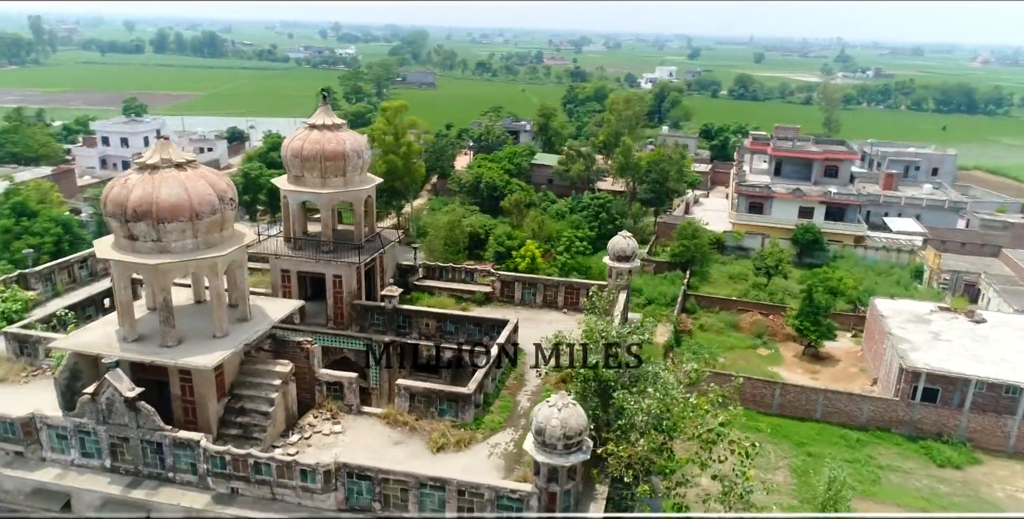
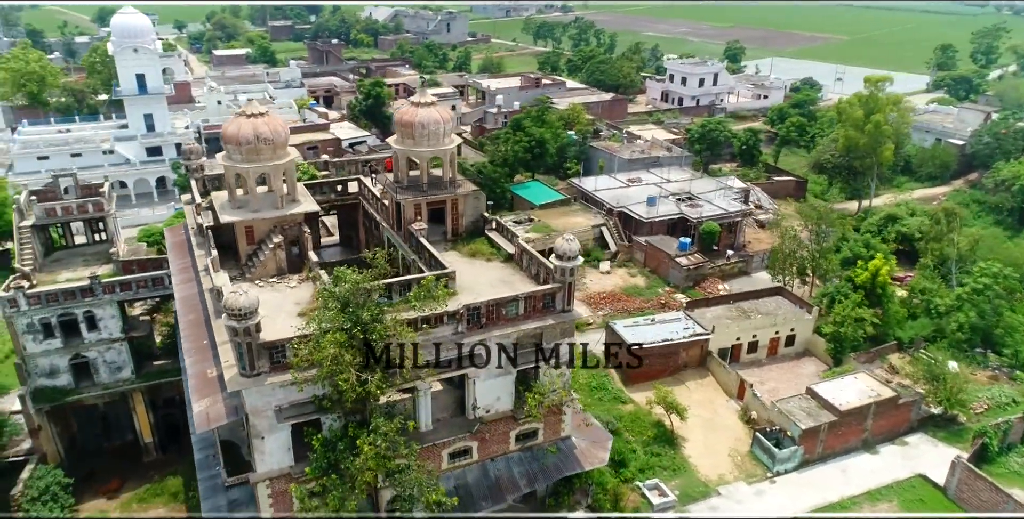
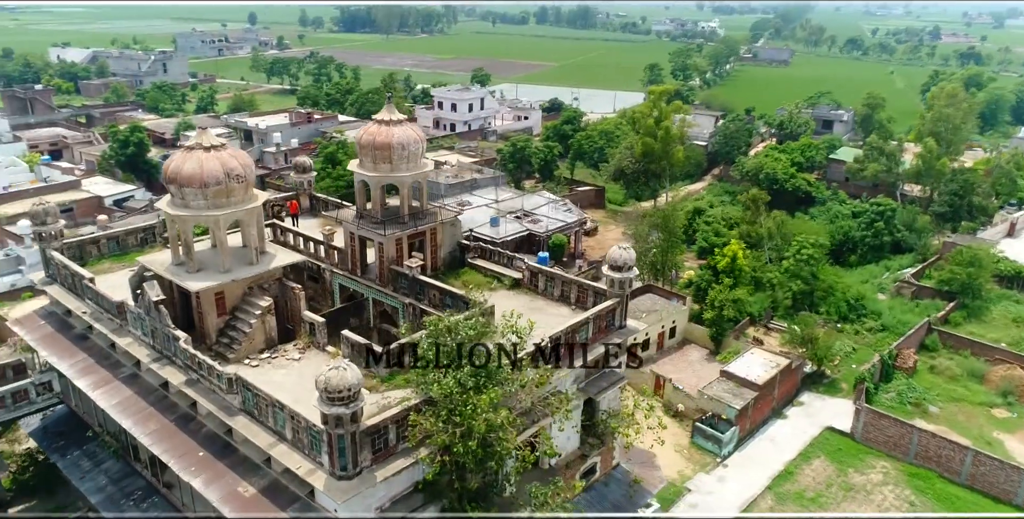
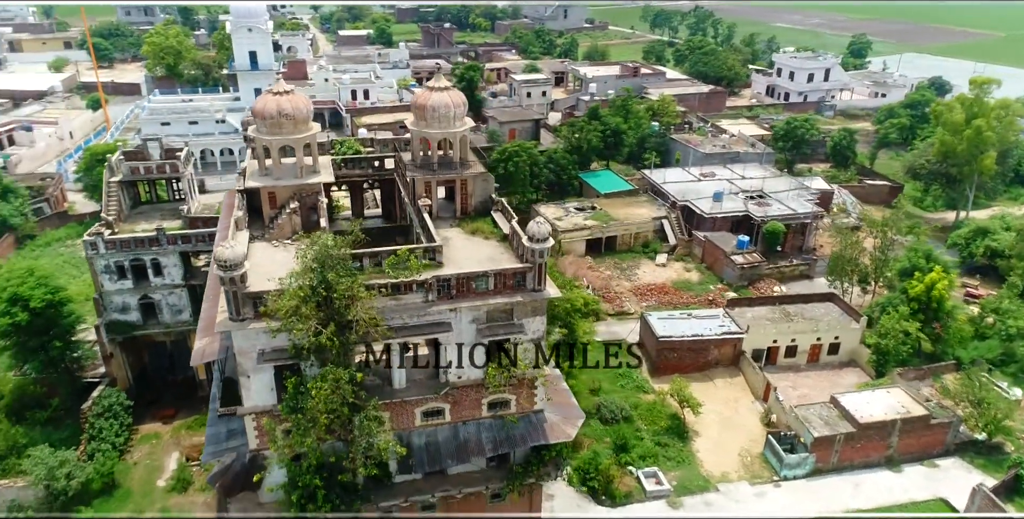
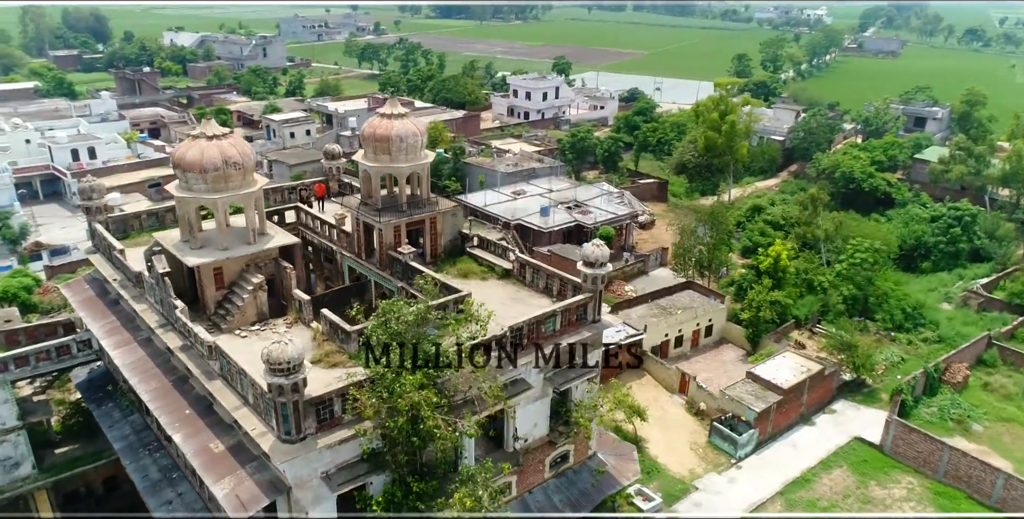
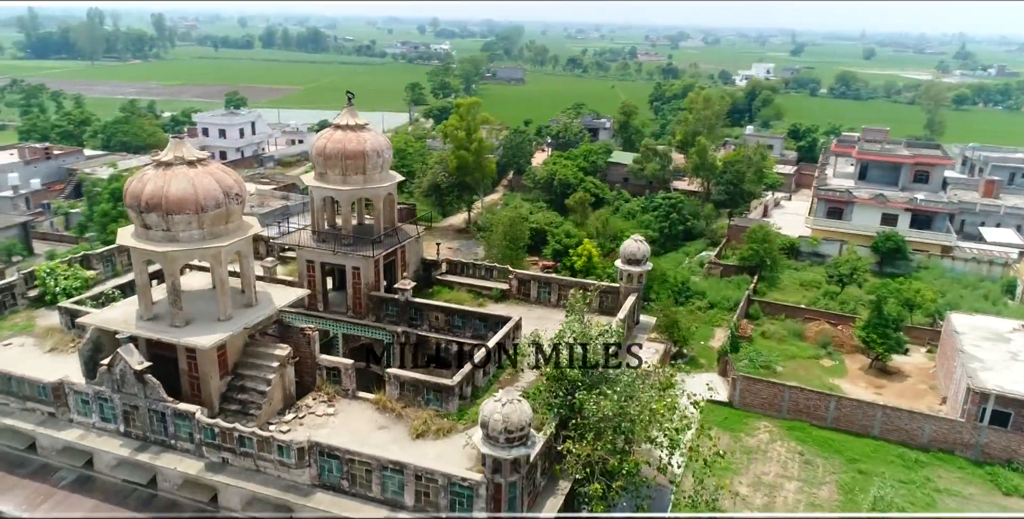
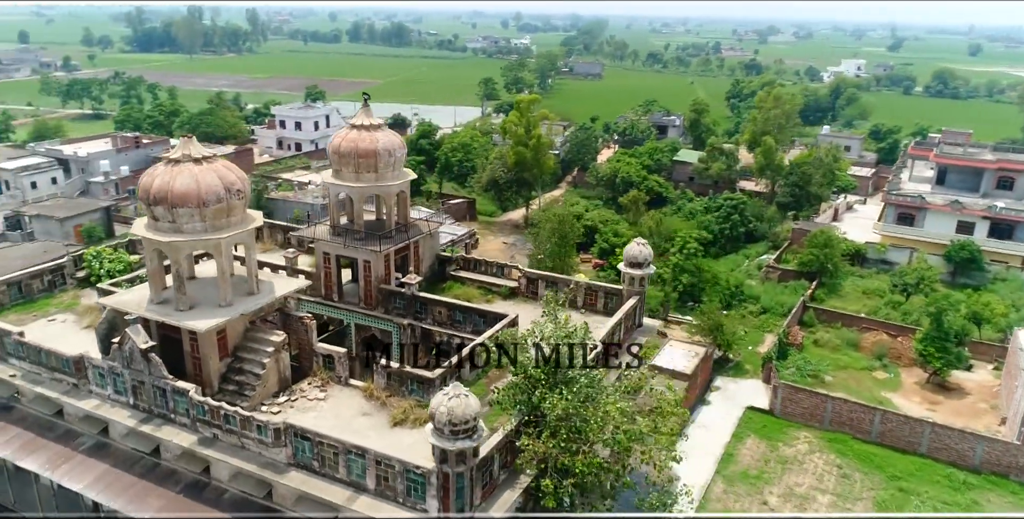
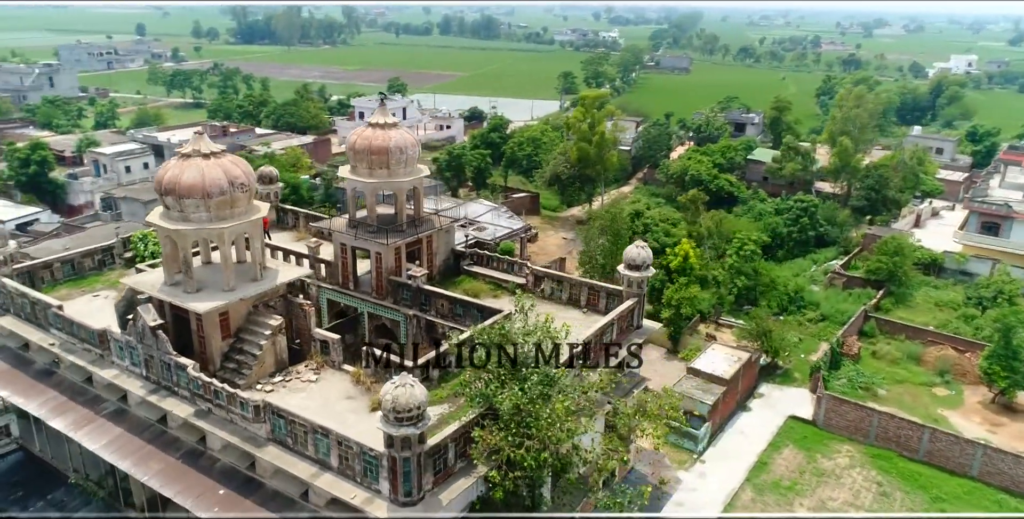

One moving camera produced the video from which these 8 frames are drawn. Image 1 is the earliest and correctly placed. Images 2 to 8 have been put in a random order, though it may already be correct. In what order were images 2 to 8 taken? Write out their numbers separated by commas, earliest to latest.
6, 7, 8, 3, 5, 2, 4
